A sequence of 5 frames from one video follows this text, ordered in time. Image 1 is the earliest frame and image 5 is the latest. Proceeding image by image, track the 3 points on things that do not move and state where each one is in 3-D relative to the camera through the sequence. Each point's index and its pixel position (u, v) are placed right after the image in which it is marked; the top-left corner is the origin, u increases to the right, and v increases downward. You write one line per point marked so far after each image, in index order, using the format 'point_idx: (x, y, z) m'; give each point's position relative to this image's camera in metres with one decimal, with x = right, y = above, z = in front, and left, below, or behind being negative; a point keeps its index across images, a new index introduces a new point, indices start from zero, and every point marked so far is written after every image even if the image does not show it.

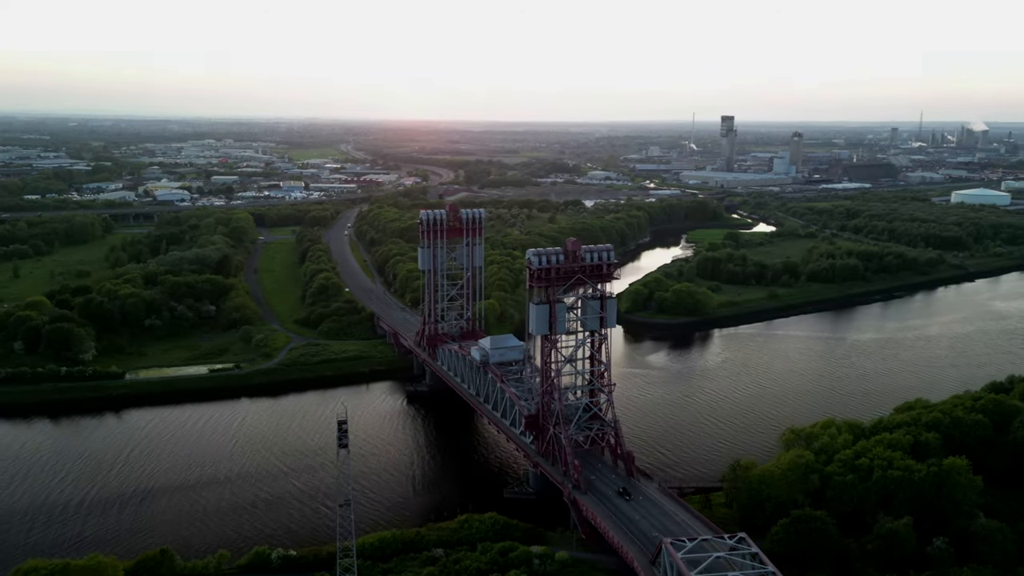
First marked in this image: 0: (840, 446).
0: (+6.1, -3.0, +14.2) m
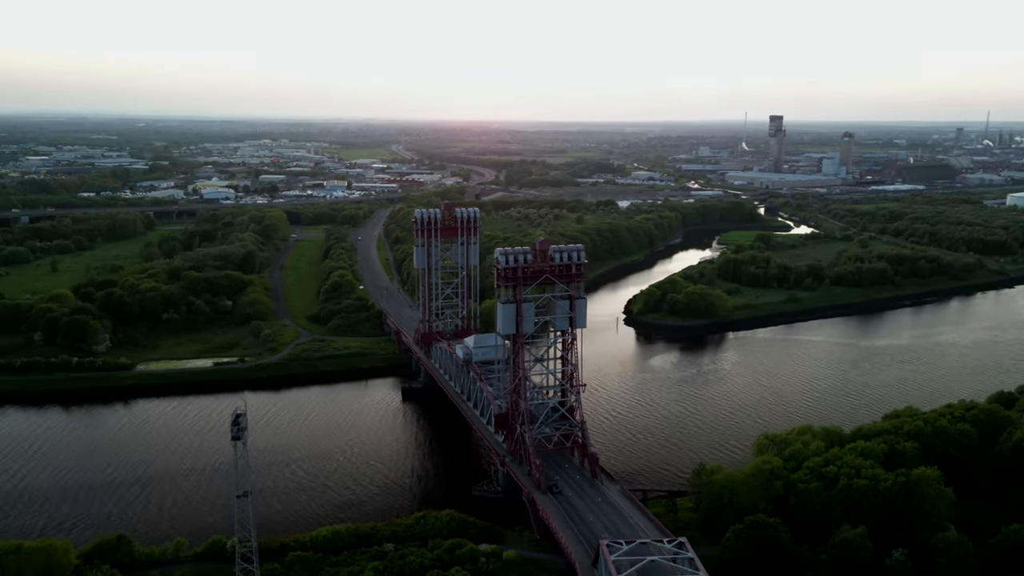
0: (+5.4, -3.0, +13.9) m
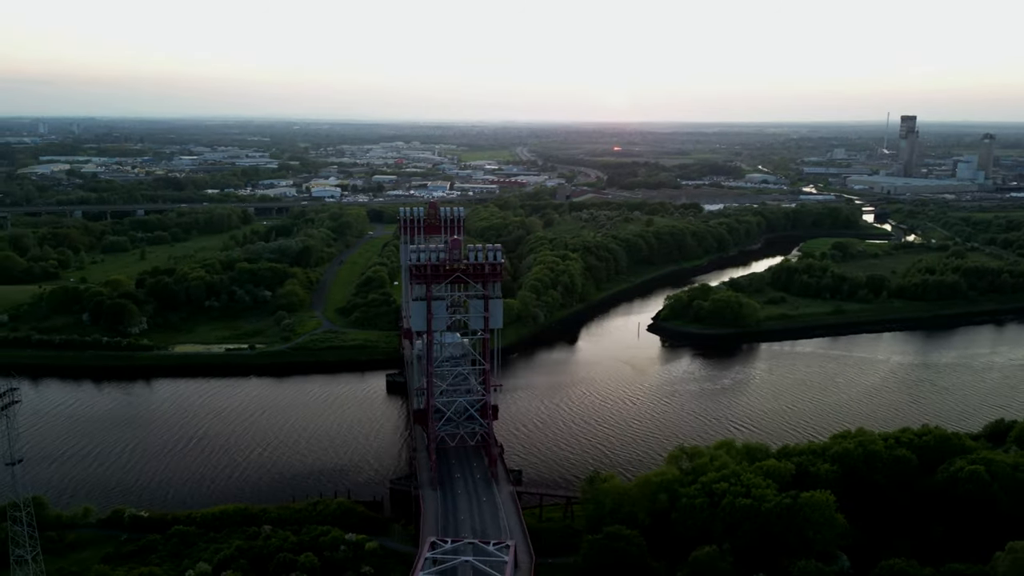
0: (+3.5, -3.1, +13.2) m
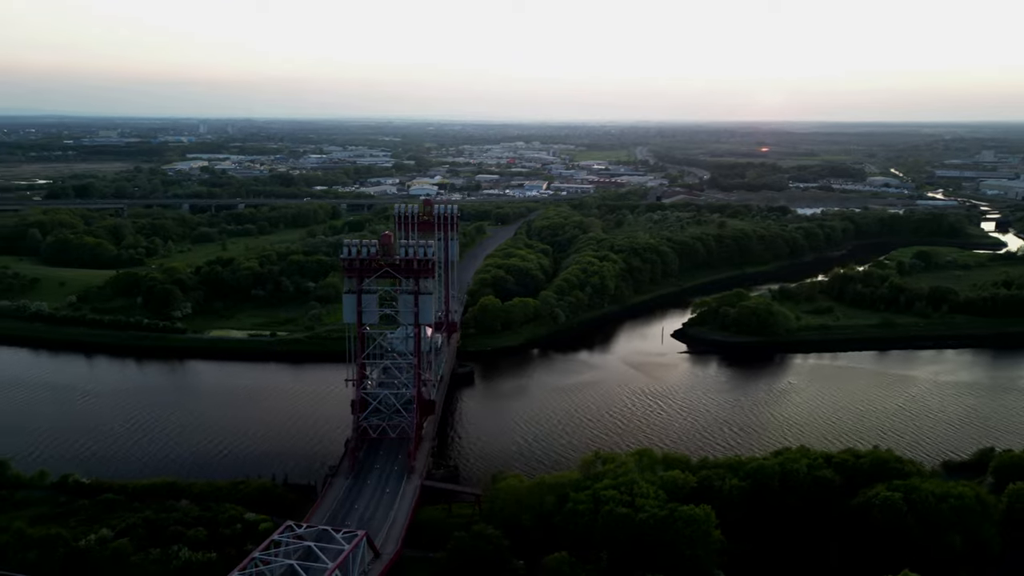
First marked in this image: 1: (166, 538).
0: (+1.7, -3.2, +12.8) m
1: (-5.6, -4.0, +12.3) m
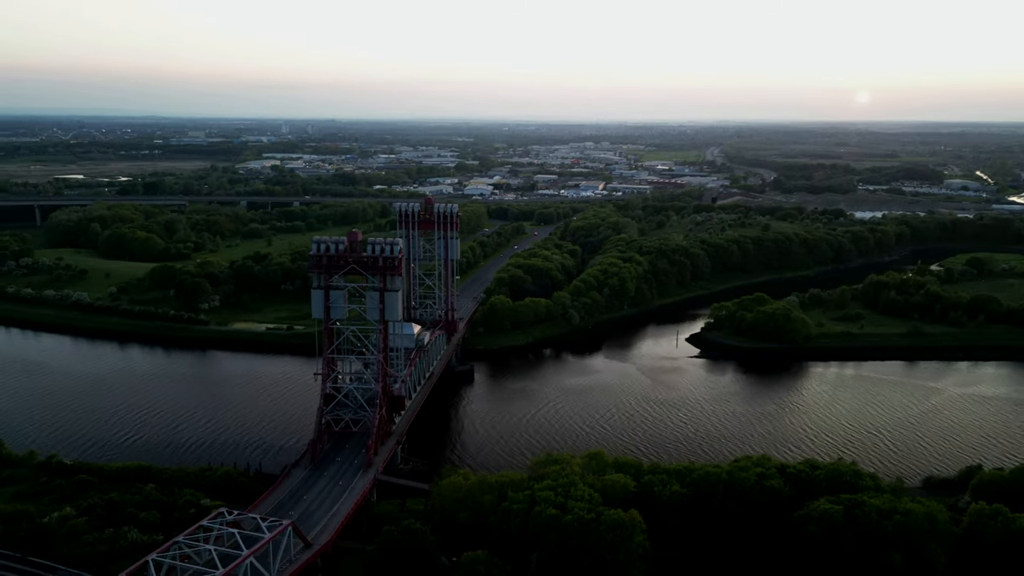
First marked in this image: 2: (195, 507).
0: (+0.7, -3.2, +12.7) m
1: (-6.6, -3.9, +12.9) m
2: (-5.5, -3.8, +13.3) m
